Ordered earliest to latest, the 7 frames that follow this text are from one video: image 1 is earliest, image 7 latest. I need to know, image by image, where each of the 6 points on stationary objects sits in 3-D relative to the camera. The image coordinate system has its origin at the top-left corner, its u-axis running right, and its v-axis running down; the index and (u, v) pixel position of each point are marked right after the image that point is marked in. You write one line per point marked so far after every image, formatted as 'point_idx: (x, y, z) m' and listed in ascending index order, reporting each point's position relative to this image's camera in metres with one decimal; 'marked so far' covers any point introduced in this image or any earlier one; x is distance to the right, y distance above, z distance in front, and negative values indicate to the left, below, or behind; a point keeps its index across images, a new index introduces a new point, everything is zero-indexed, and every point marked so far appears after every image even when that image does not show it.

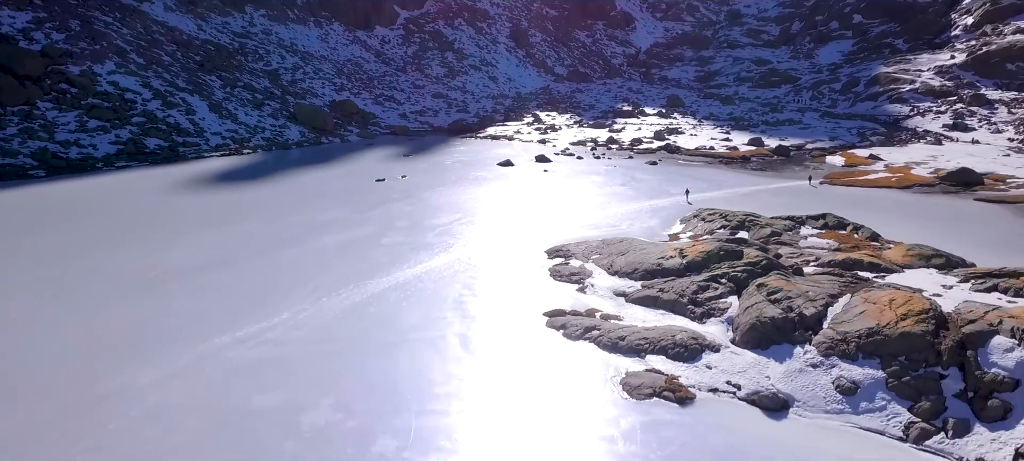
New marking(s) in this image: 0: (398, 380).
0: (-1.2, -1.6, +8.3) m
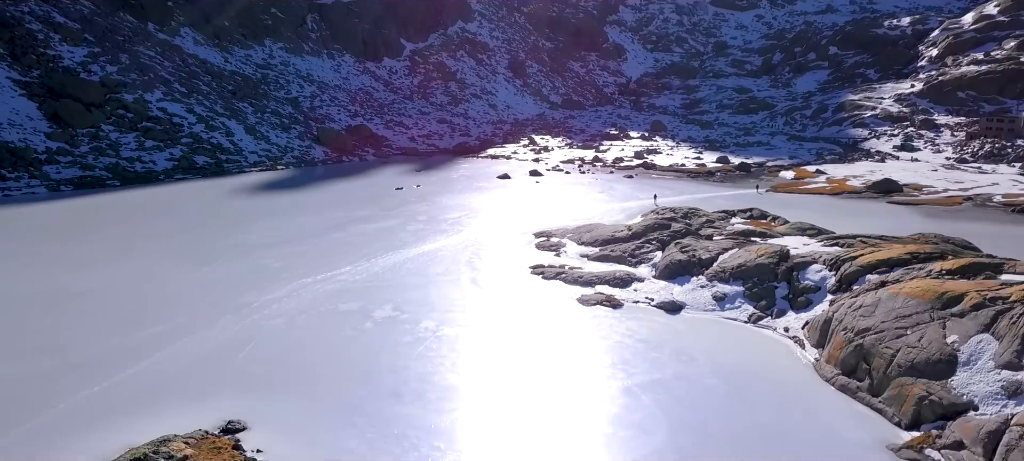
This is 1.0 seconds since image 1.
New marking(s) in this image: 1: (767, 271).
0: (-1.3, -1.1, +12.5) m
1: (+4.0, -0.6, +11.7) m
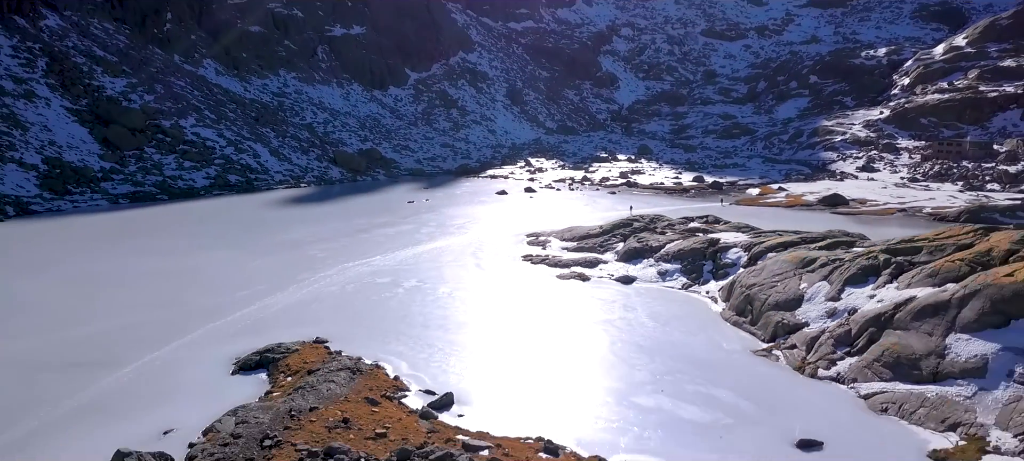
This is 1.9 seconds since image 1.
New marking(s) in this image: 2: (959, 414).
0: (-1.4, -1.0, +16.3) m
1: (+3.8, -0.5, +15.5) m
2: (+4.8, -2.0, +8.1) m
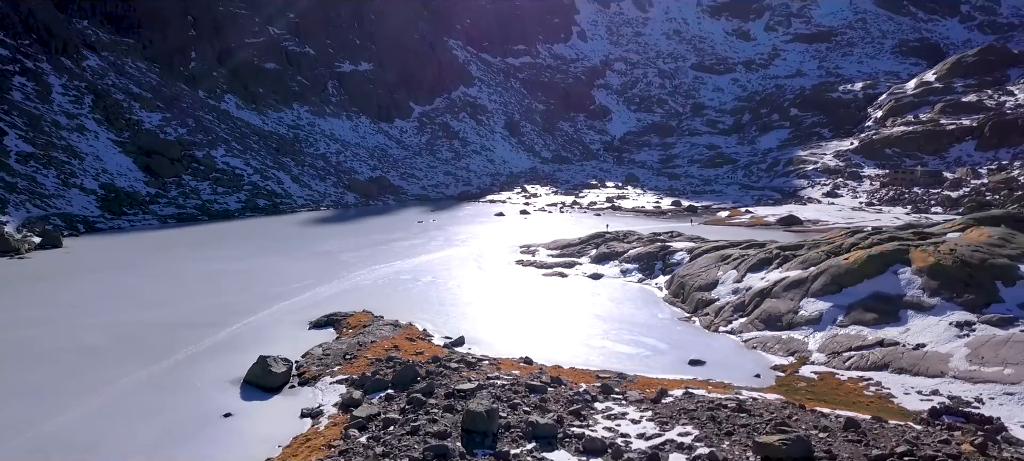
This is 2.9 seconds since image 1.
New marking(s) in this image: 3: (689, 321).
0: (-1.6, -1.2, +20.5) m
1: (+3.7, -0.7, +19.8) m
2: (+4.7, -1.9, +12.3) m
3: (+3.6, -1.8, +14.9) m
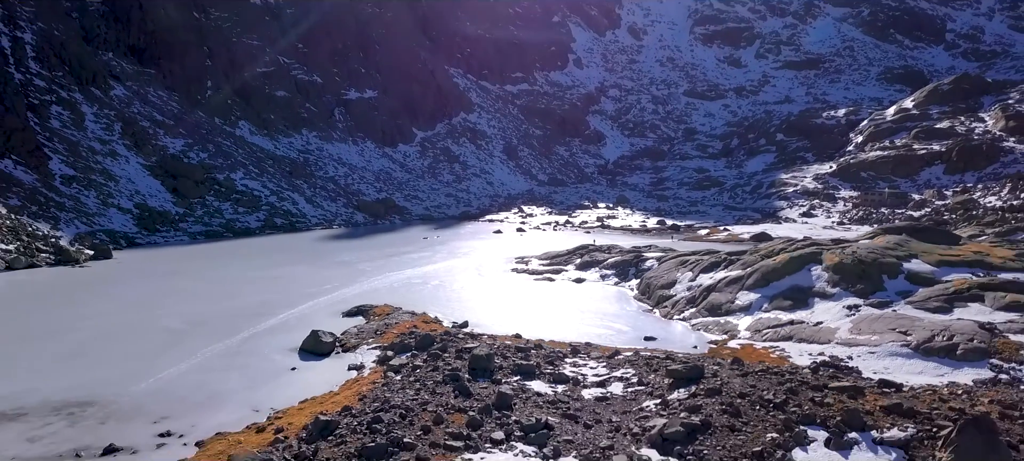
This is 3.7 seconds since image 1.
0: (-1.7, -1.6, +23.8) m
1: (+3.6, -1.0, +23.2) m
2: (+4.6, -2.0, +15.6) m
3: (+3.4, -2.0, +18.3) m
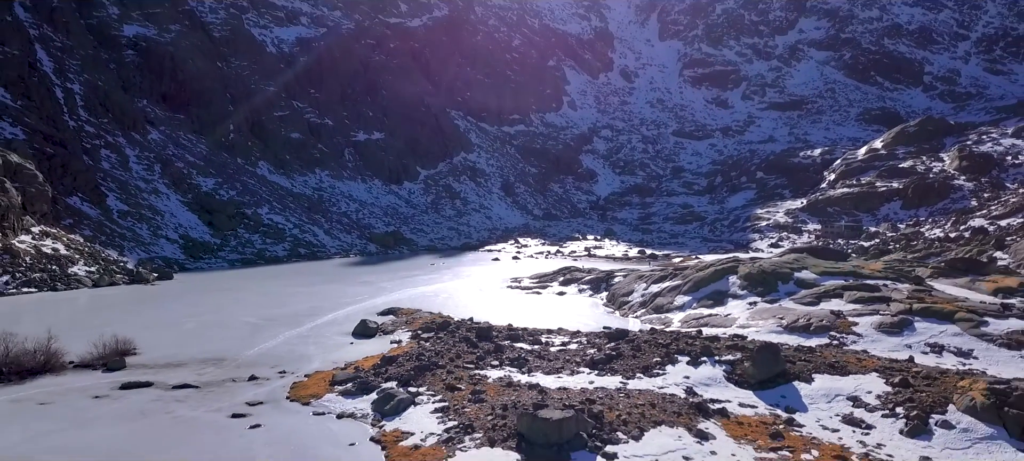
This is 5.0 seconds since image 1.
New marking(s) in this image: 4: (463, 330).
0: (-1.9, -2.5, +29.3) m
1: (+3.4, -1.9, +28.6) m
2: (+4.4, -2.5, +21.1) m
3: (+3.2, -2.7, +23.7) m
4: (-1.2, -2.4, +17.6) m
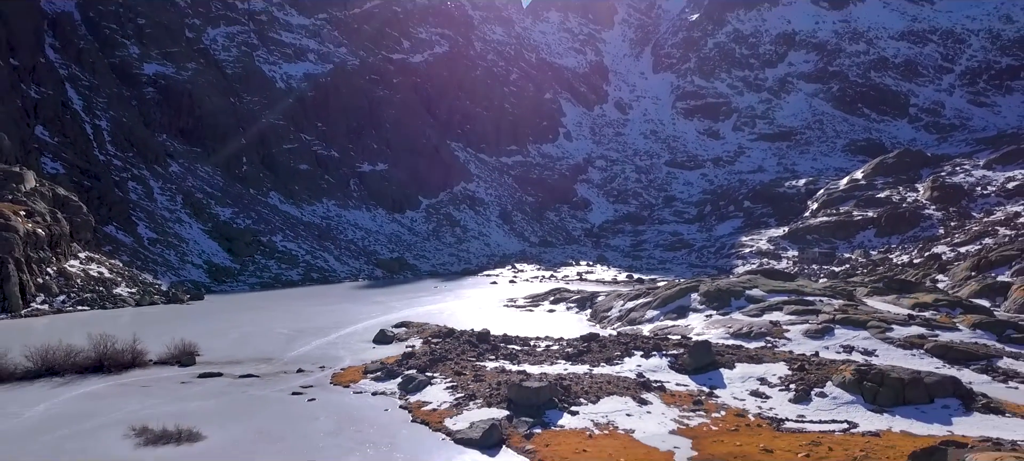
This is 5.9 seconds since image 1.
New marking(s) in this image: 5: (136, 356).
0: (-2.1, -3.6, +33.1) m
1: (+3.2, -3.0, +32.5) m
2: (+4.2, -3.3, +24.9) m
3: (+3.1, -3.6, +27.5) m
4: (-1.3, -3.0, +21.4) m
5: (-9.3, -3.1, +18.4) m
